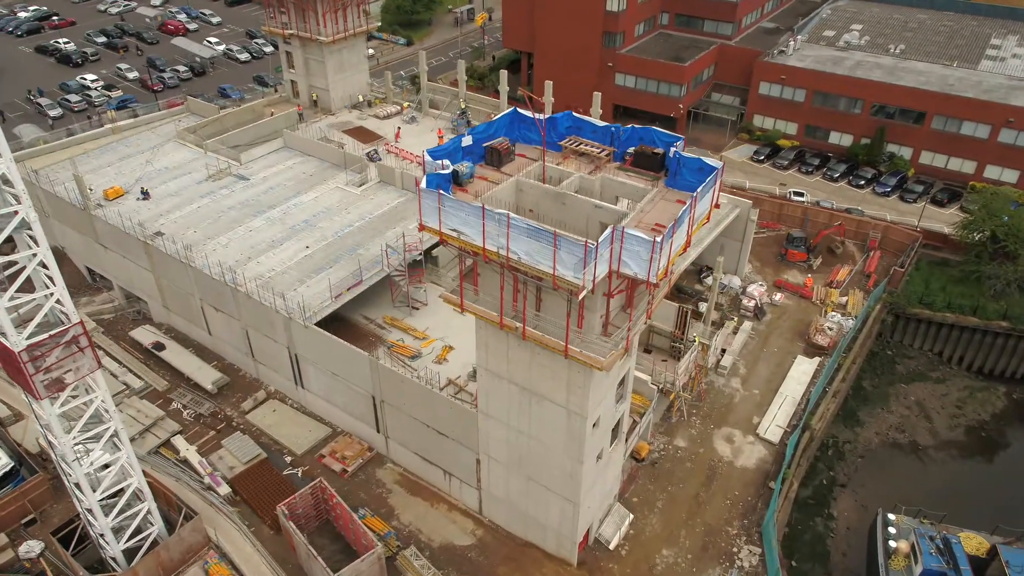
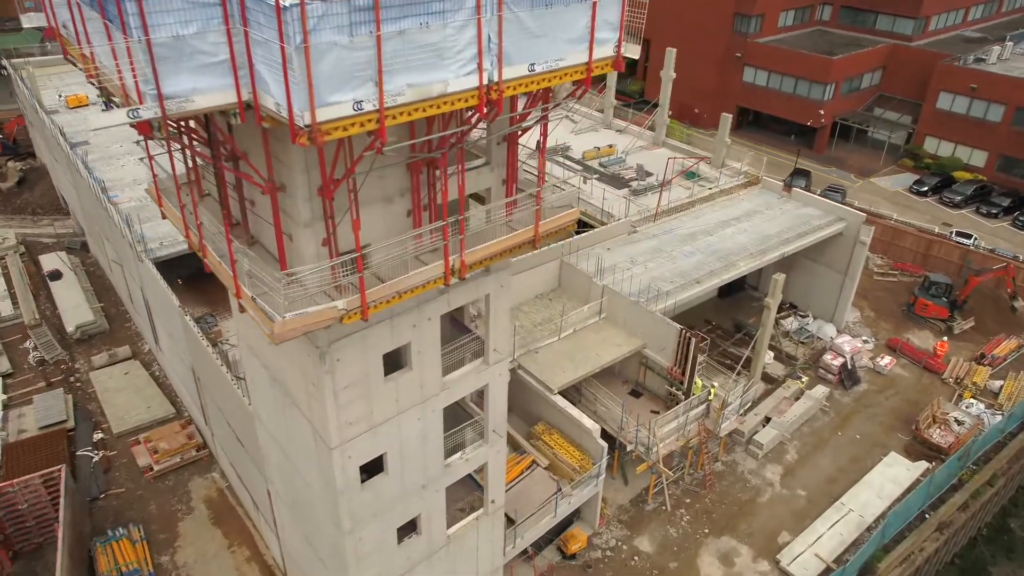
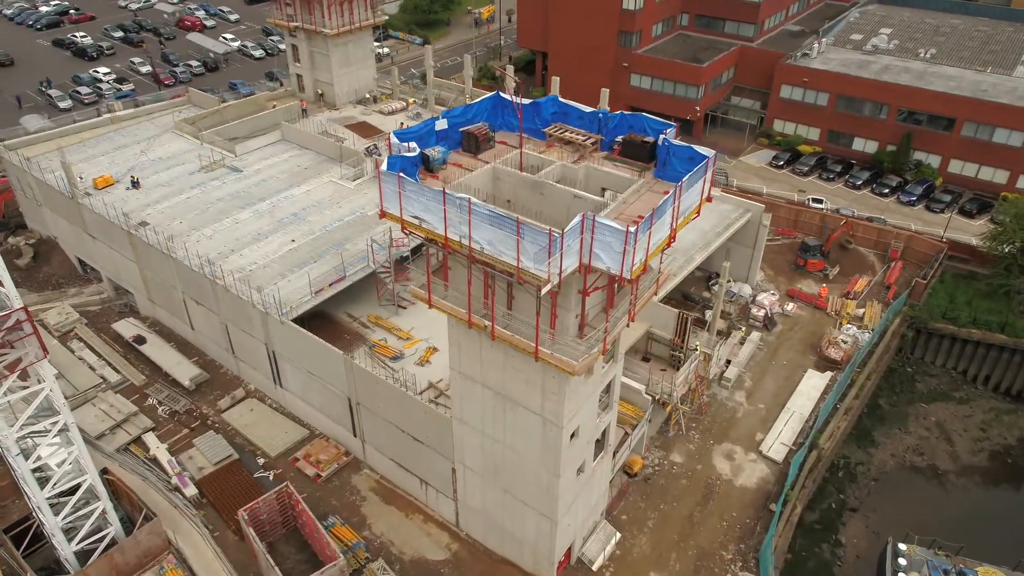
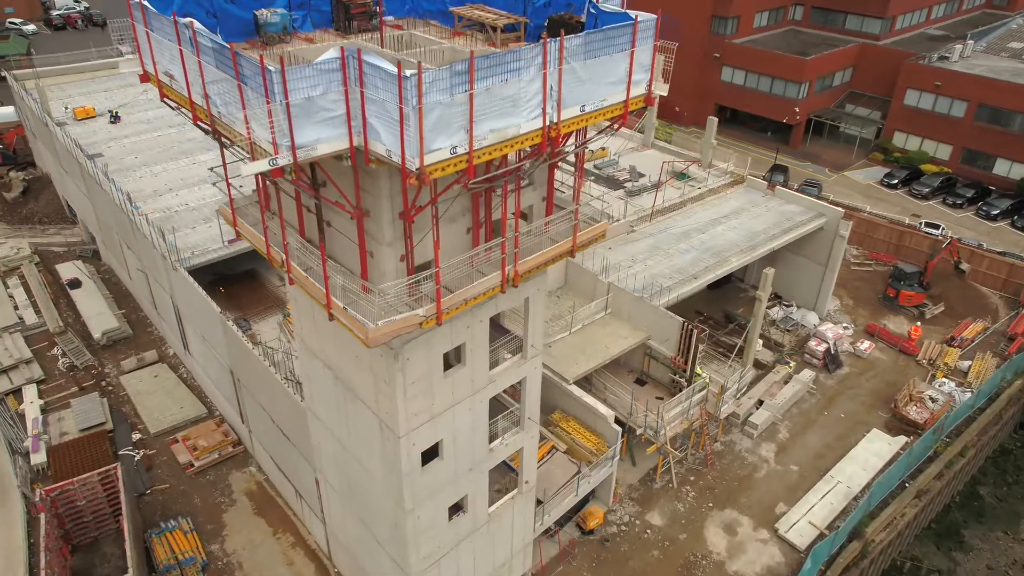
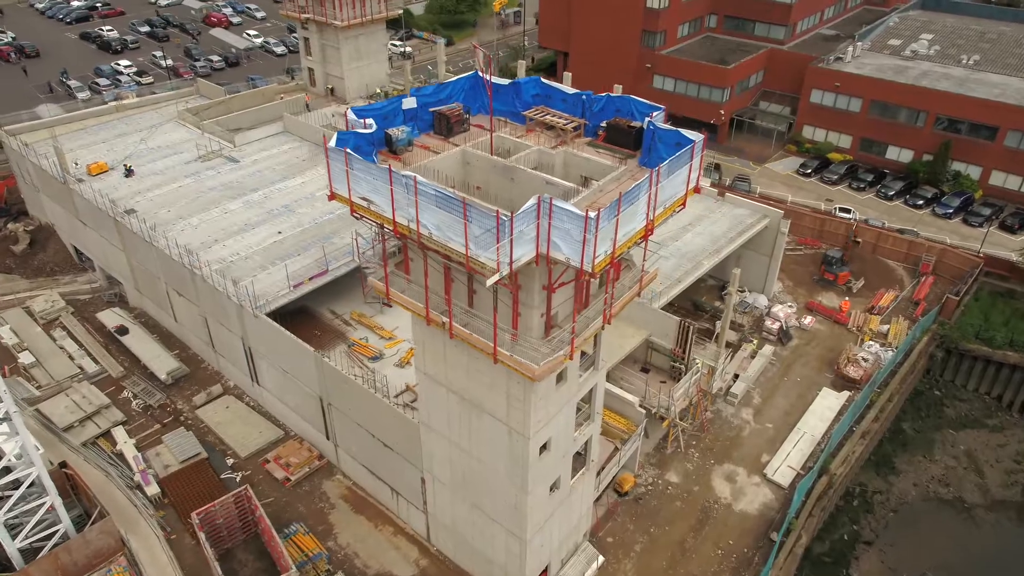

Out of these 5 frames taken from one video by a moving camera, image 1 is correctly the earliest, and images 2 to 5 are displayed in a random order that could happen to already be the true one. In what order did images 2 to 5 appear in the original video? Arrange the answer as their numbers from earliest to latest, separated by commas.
3, 5, 4, 2
